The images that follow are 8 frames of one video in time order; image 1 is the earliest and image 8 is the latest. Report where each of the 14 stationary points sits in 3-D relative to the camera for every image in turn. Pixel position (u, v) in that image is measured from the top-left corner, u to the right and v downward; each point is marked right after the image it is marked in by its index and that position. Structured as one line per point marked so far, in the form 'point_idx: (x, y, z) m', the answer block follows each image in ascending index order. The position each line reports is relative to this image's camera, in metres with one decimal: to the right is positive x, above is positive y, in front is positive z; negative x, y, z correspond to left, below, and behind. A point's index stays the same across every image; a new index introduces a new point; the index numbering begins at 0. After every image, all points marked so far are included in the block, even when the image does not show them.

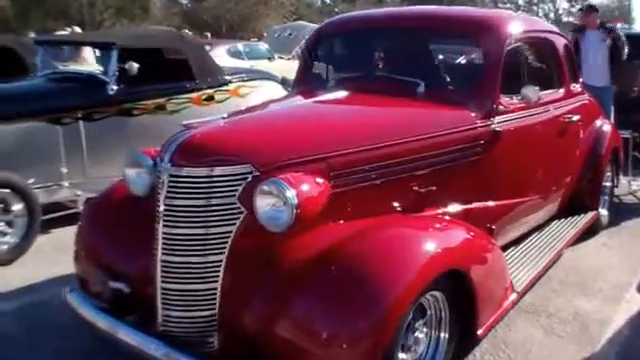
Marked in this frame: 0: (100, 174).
0: (-2.7, +0.1, +6.8) m
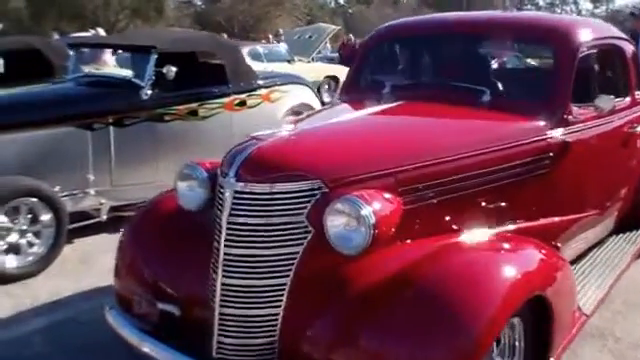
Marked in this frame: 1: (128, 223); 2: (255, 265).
0: (-2.3, 0.0, +6.5) m
1: (-1.5, -0.3, +4.3) m
2: (-0.4, -0.5, +3.5) m
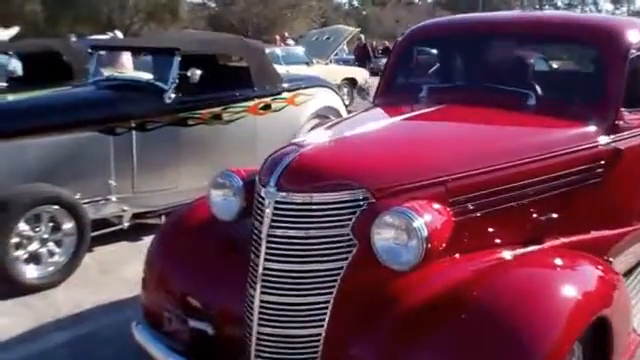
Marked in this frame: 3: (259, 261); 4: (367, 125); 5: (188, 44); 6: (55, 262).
0: (-1.9, -0.1, +6.3) m
1: (-1.2, -0.4, +4.1) m
2: (-0.2, -0.6, +3.2) m
3: (-0.4, -0.5, +3.4) m
4: (+0.4, +0.4, +3.9) m
5: (-1.6, +1.6, +6.5) m
6: (-2.6, -0.8, +5.4) m
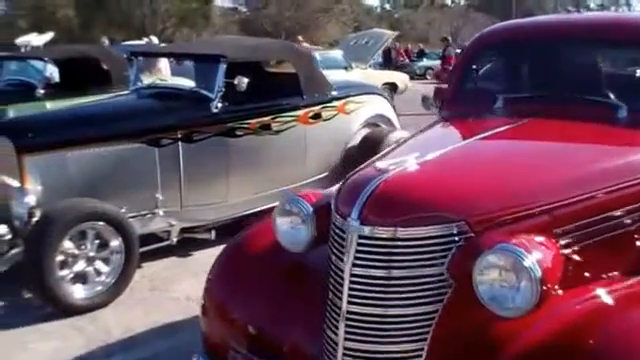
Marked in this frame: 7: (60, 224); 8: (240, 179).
0: (-1.3, -0.2, +6.0) m
1: (-0.7, -0.5, +3.7) m
2: (+0.3, -0.7, +2.8) m
3: (+0.1, -0.7, +3.0) m
4: (+0.9, +0.2, +3.5) m
5: (-1.0, +1.5, +6.2) m
6: (-2.0, -0.9, +5.1) m
7: (-2.3, -0.4, +4.9) m
8: (-0.9, 0.0, +6.2) m
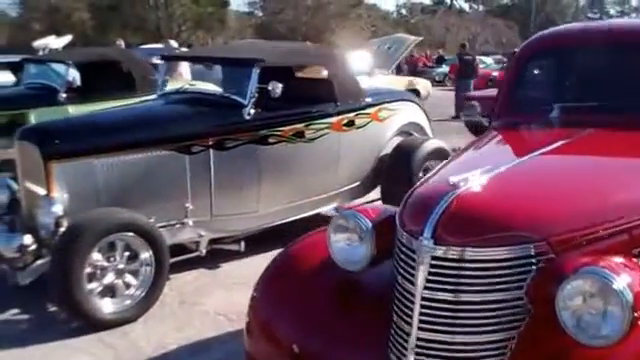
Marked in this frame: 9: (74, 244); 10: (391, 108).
0: (-1.0, -0.3, +5.8) m
1: (-0.4, -0.6, +3.5) m
2: (+0.6, -0.8, +2.6) m
3: (+0.4, -0.7, +2.7) m
4: (+1.2, +0.1, +3.3) m
5: (-0.6, +1.4, +6.0) m
6: (-1.7, -1.0, +4.9) m
7: (-2.0, -0.5, +4.7) m
8: (-0.5, -0.1, +5.9) m
9: (-2.1, -0.6, +4.6) m
10: (+0.9, +0.9, +6.7) m
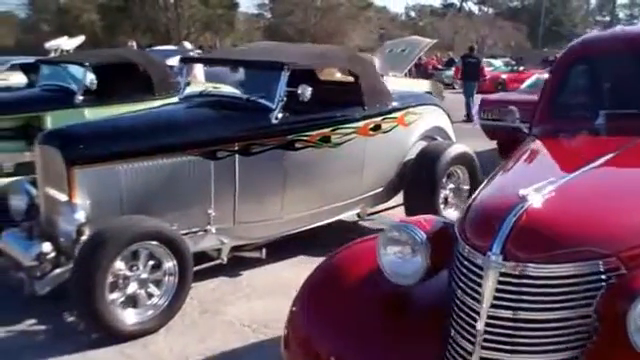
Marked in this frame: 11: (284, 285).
0: (-0.7, -0.4, +5.6) m
1: (-0.1, -0.7, +3.3) m
2: (+0.9, -0.9, +2.4) m
3: (+0.7, -0.8, +2.5) m
4: (+1.5, +0.1, +3.1) m
5: (-0.3, +1.3, +5.8) m
6: (-1.4, -1.1, +4.7) m
7: (-1.7, -0.5, +4.5) m
8: (-0.3, -0.1, +5.8) m
9: (-1.9, -0.6, +4.5) m
10: (+1.1, +0.8, +6.5) m
11: (-0.3, -1.1, +5.8) m
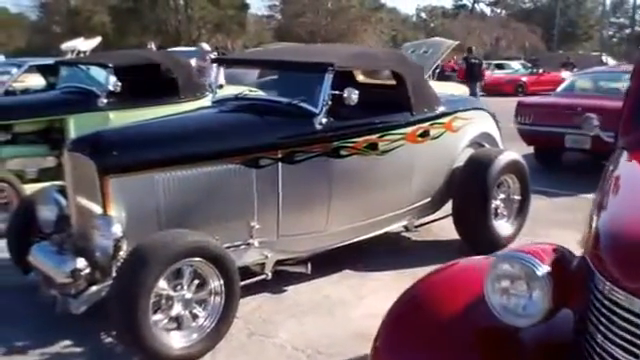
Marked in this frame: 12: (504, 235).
0: (-0.2, -0.5, +5.2) m
1: (+0.4, -0.7, +3.0) m
2: (+1.3, -1.0, +2.0) m
3: (+1.2, -0.9, +2.2) m
4: (+1.9, 0.0, +2.7) m
5: (+0.2, +1.2, +5.5) m
6: (-1.0, -1.2, +4.4) m
7: (-1.2, -0.6, +4.1) m
8: (+0.2, -0.2, +5.4) m
9: (-1.4, -0.7, +4.1) m
10: (+1.6, +0.7, +6.2) m
11: (+0.1, -1.2, +5.4) m
12: (+2.2, -0.6, +6.6) m
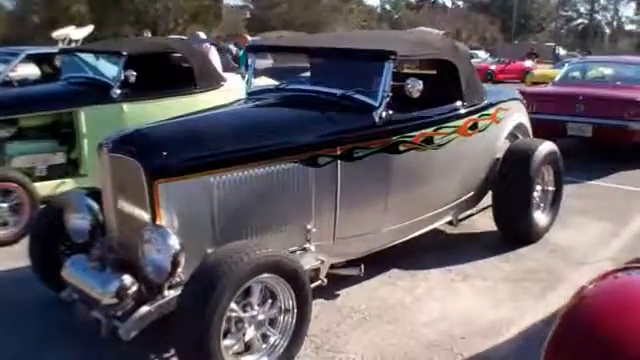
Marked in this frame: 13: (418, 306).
0: (+0.3, -0.5, +4.9) m
1: (+1.2, -0.7, +2.7) m
2: (+2.2, -0.9, +1.9) m
3: (+2.0, -0.9, +2.0) m
4: (+2.7, 0.0, +2.6) m
5: (+0.7, +1.2, +5.1) m
6: (-0.3, -1.2, +4.0) m
7: (-0.5, -0.6, +3.7) m
8: (+0.8, -0.2, +5.1) m
9: (-0.7, -0.7, +3.6) m
10: (+2.1, +0.8, +6.0) m
11: (+0.7, -1.2, +5.1) m
12: (+2.6, -0.5, +6.5) m
13: (+1.0, -1.2, +5.3) m
